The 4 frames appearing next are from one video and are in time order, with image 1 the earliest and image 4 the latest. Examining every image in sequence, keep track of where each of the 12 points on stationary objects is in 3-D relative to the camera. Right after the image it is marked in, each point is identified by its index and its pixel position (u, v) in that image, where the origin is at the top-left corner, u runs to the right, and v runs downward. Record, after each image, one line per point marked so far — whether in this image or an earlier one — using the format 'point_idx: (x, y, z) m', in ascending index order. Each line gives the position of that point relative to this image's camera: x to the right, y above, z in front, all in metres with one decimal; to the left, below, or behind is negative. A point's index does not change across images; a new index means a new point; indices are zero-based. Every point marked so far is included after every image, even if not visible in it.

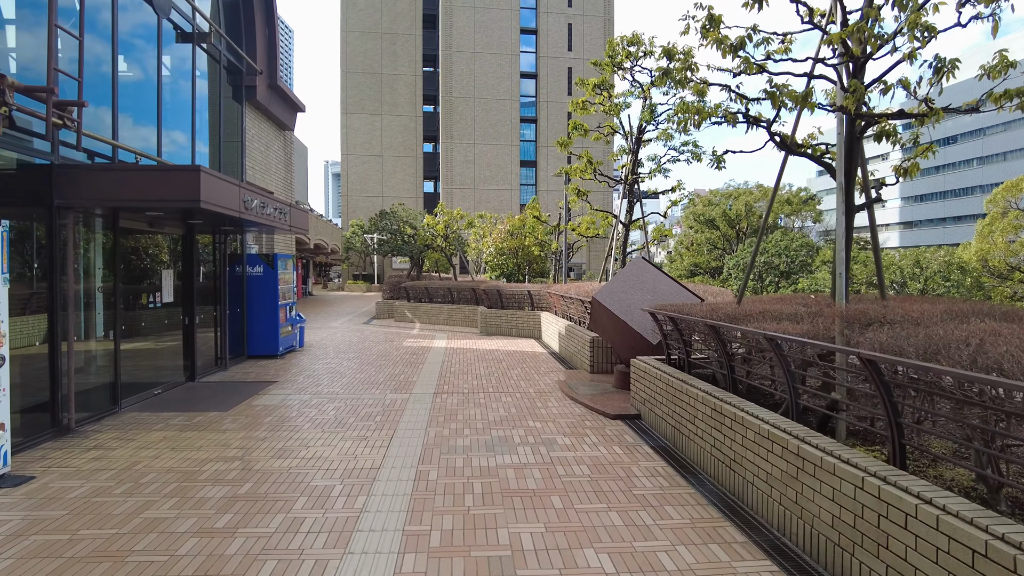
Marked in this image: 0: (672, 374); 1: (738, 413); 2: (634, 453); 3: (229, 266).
0: (+1.5, -0.8, +6.0) m
1: (+1.5, -0.8, +4.4) m
2: (+1.0, -1.4, +5.6) m
3: (-4.9, +0.4, +11.2) m
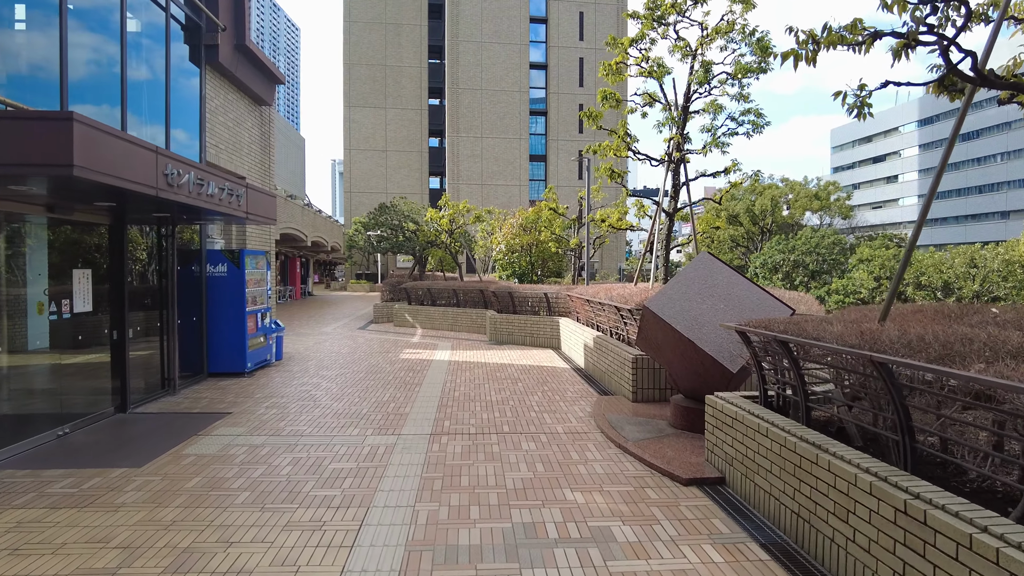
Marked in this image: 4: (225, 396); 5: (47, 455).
0: (+1.7, -0.9, +4.0) m
1: (+1.7, -0.9, +2.3) m
2: (+1.2, -1.4, +3.5) m
3: (-4.6, +0.3, +9.2) m
4: (-3.6, -1.3, +8.2) m
5: (-3.9, -1.4, +5.5) m
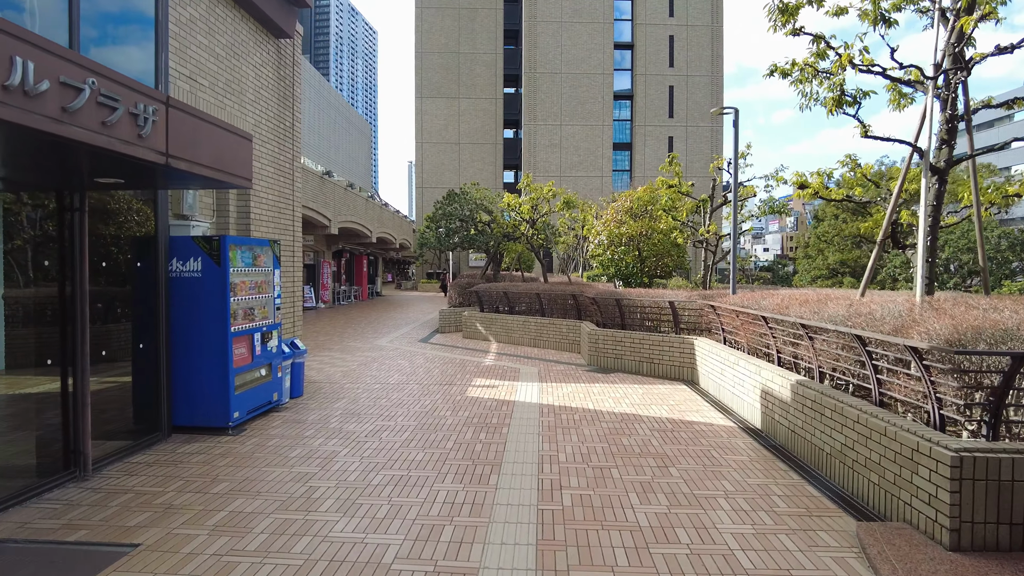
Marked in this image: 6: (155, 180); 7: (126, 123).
0: (+2.3, -1.0, 0.0) m
1: (+2.1, -1.0, -1.6) m
2: (+1.8, -1.6, -0.4) m
3: (-3.4, +0.2, +5.8) m
4: (-2.5, -1.4, +4.7) m
5: (-3.1, -1.5, +2.2) m
6: (-2.8, +0.8, +5.1) m
7: (-2.1, +0.9, +3.6) m
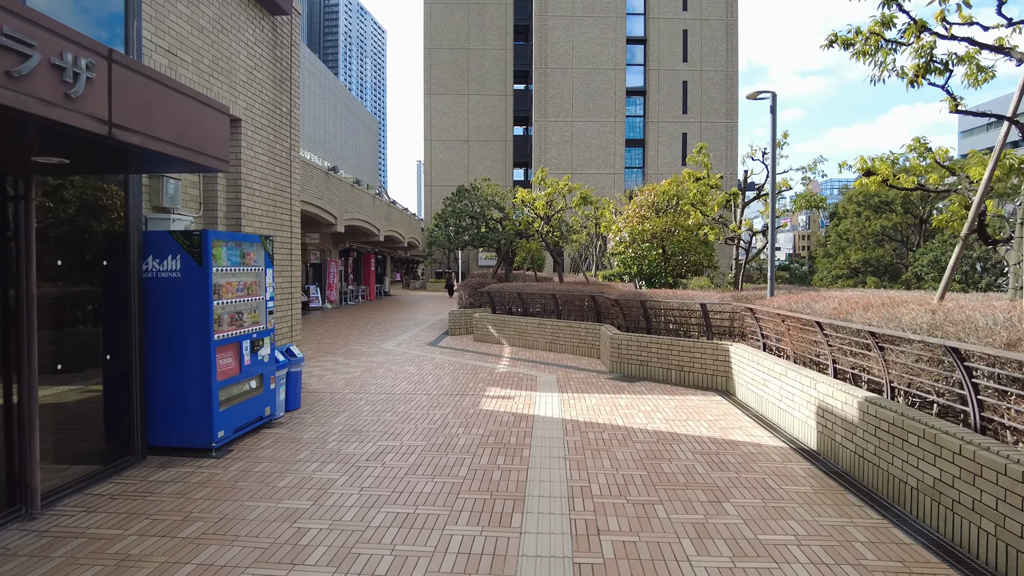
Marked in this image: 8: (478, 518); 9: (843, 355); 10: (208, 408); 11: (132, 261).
0: (+2.4, -1.0, -0.8) m
1: (+2.2, -1.0, -2.5) m
2: (+1.9, -1.6, -1.3) m
3: (-3.2, +0.2, +5.1) m
4: (-2.3, -1.4, +4.0) m
5: (-3.0, -1.5, +1.4) m
6: (-2.6, +0.8, +4.3) m
7: (-1.9, +0.9, +2.9) m
8: (-0.2, -1.4, +4.0) m
9: (+2.8, -0.6, +5.7) m
10: (-2.5, -1.0, +5.4) m
11: (-3.0, +0.2, +5.2) m
